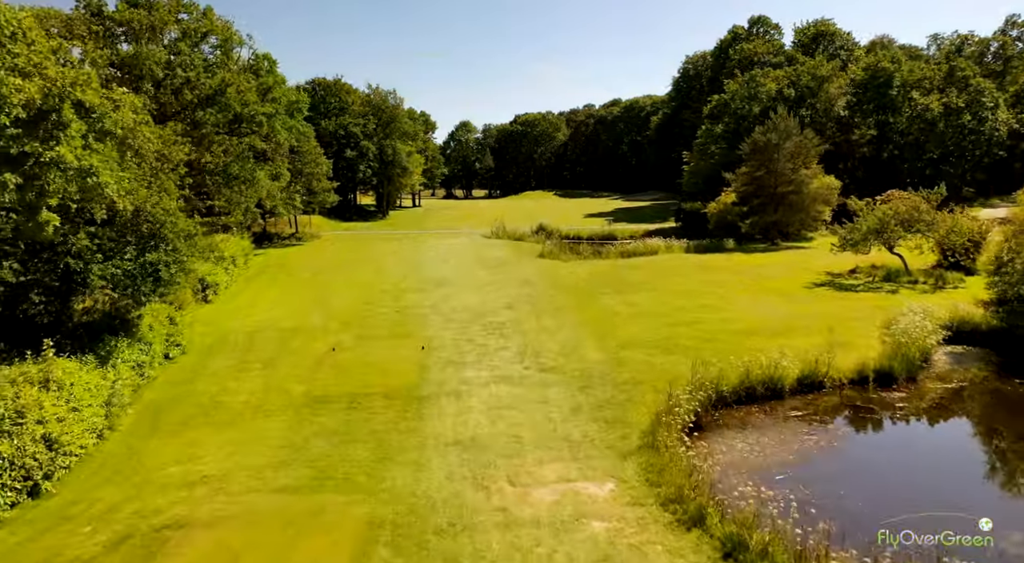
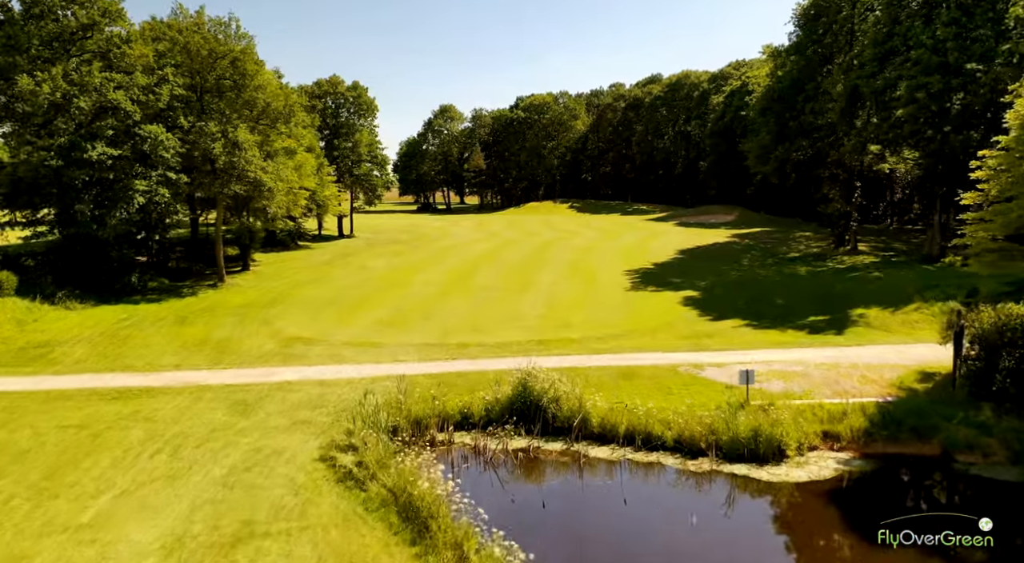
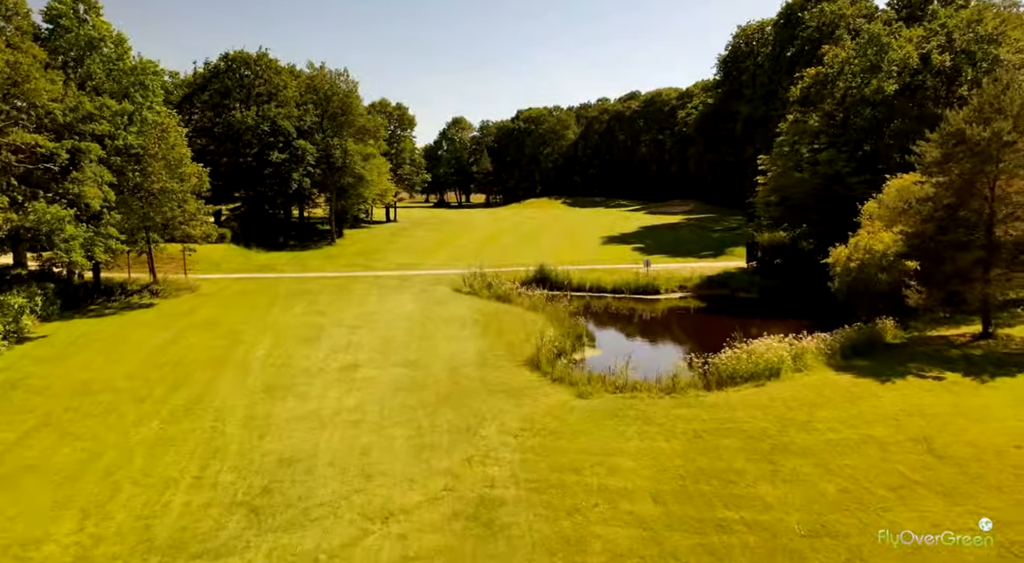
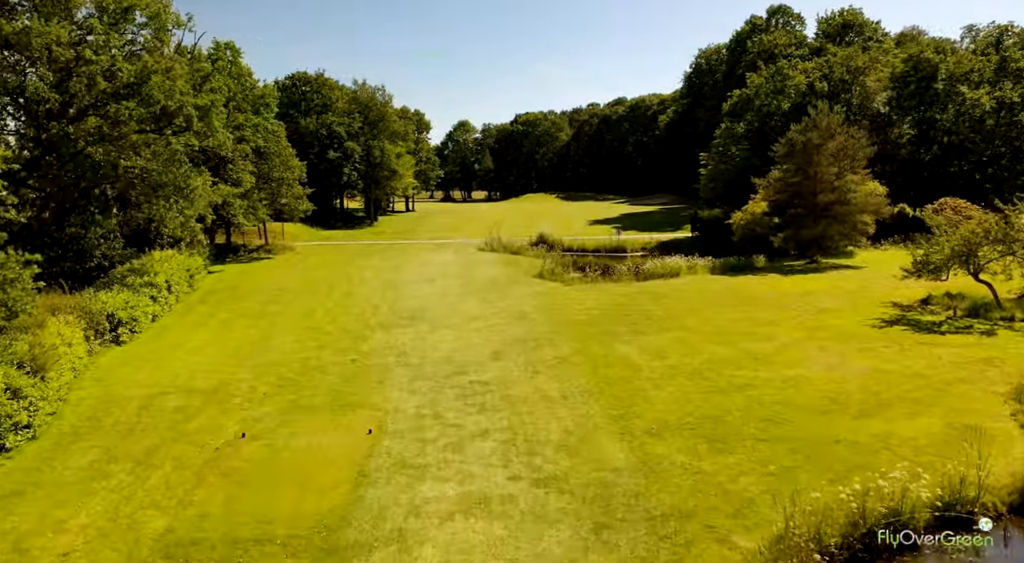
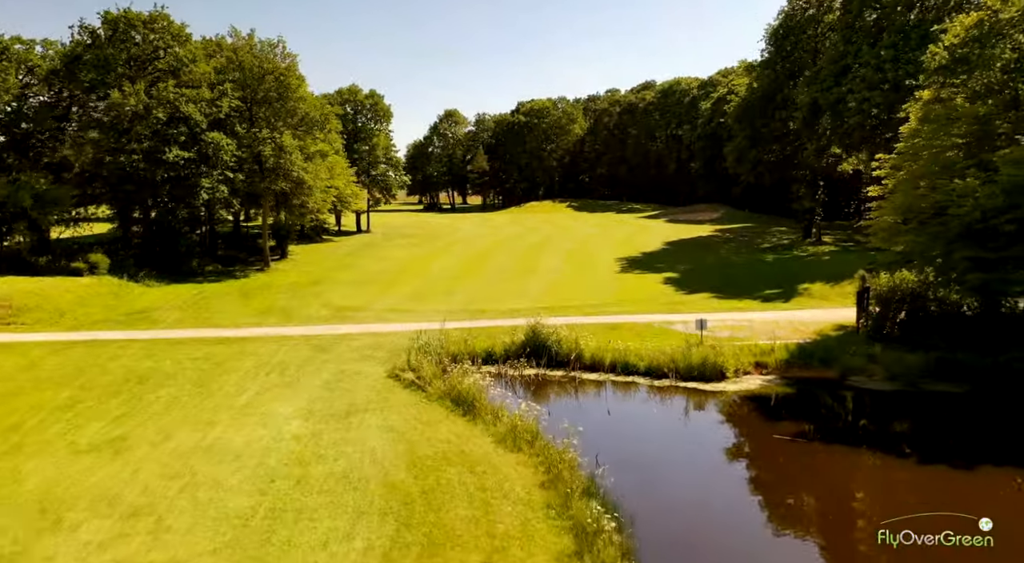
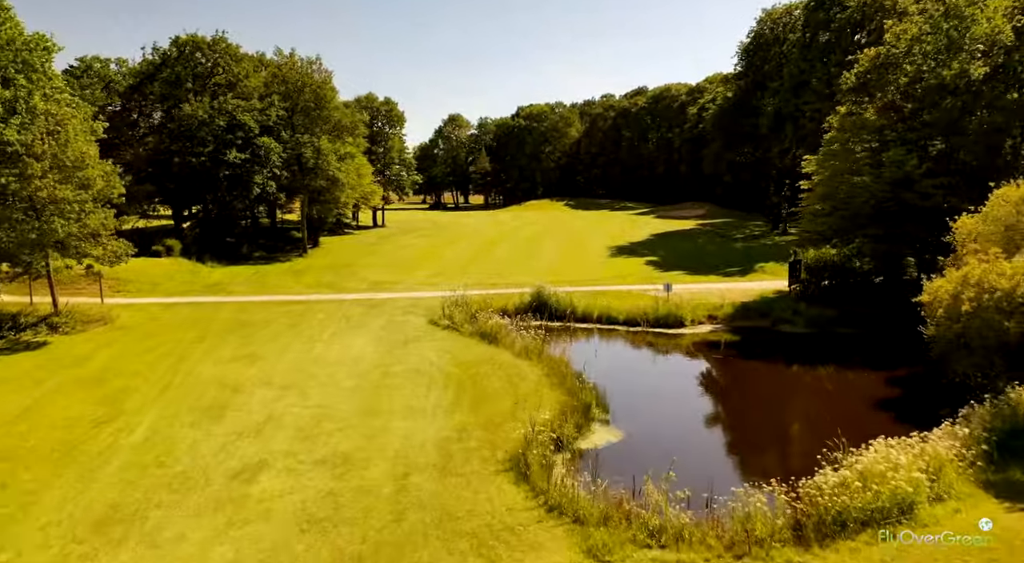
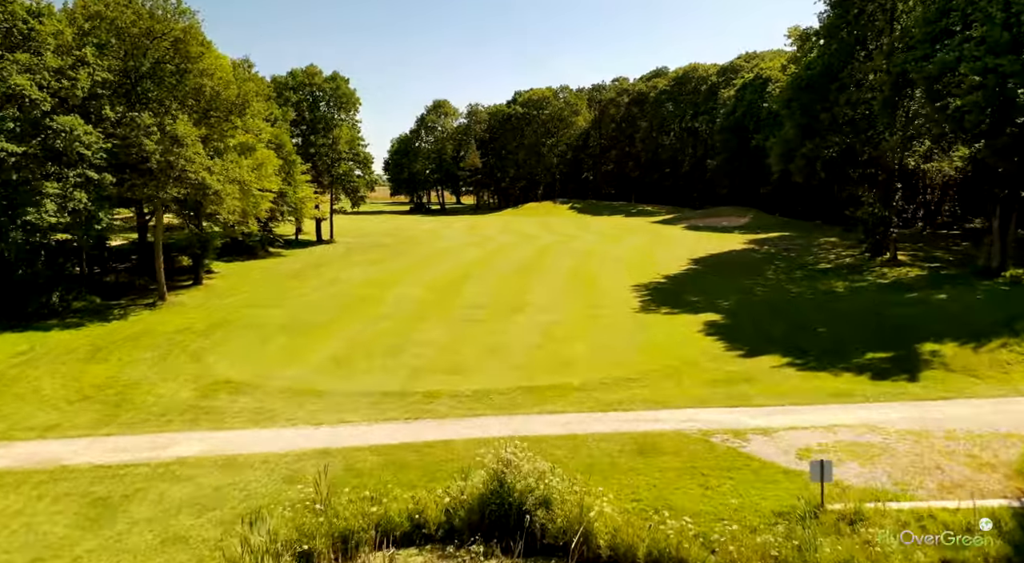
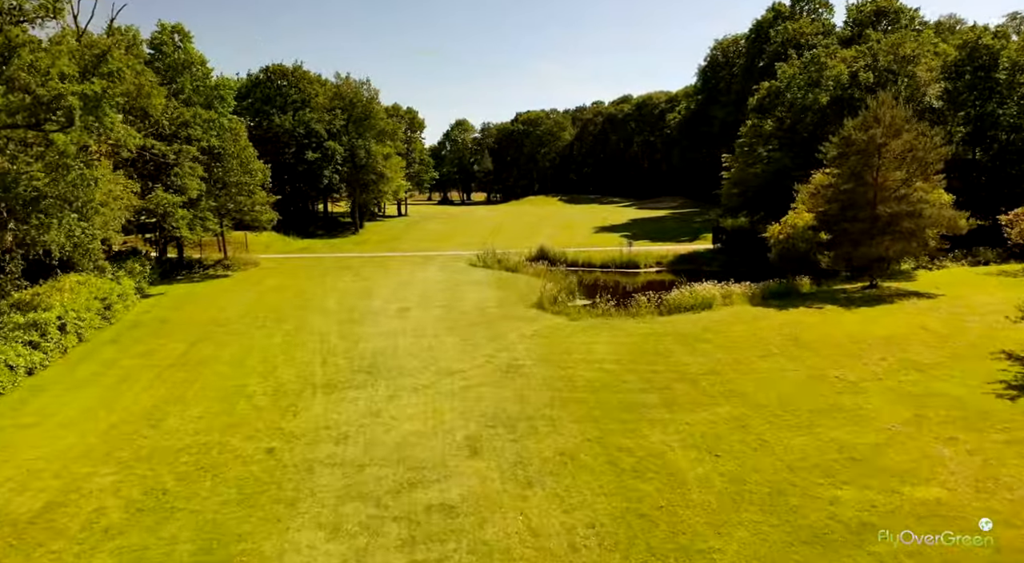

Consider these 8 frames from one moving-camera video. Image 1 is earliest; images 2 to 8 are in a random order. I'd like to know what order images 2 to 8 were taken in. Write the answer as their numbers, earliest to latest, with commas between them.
4, 8, 3, 6, 5, 2, 7
